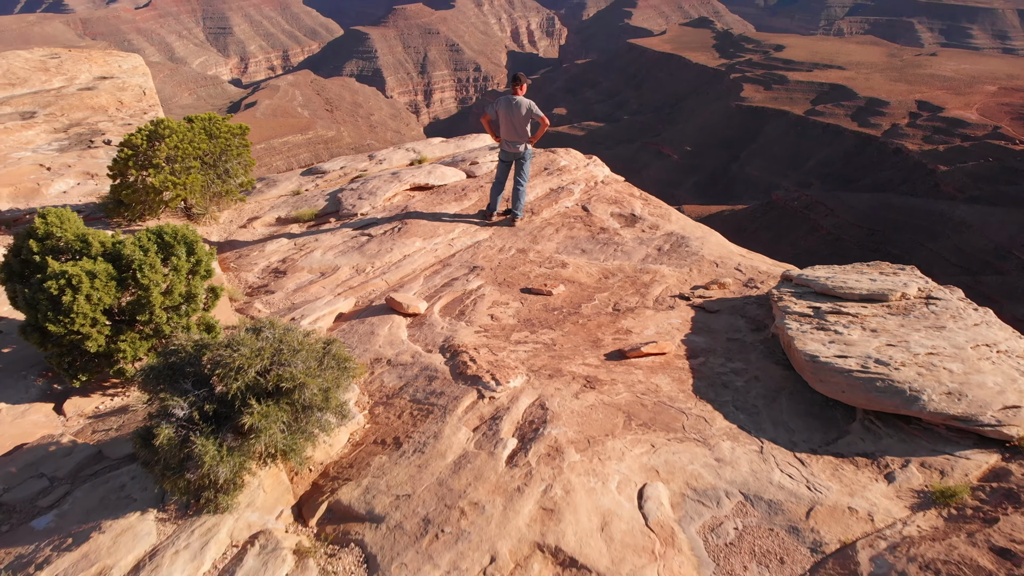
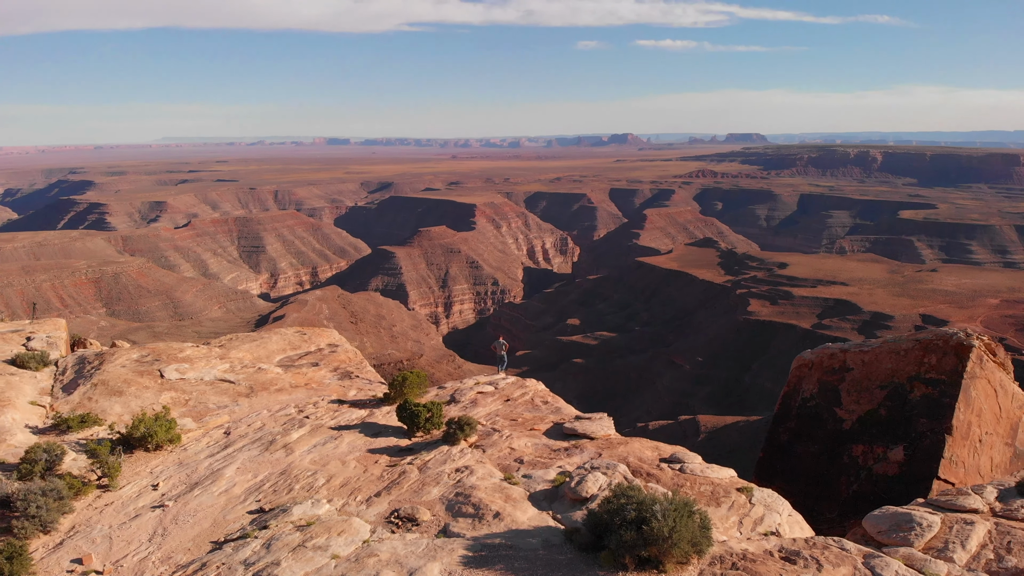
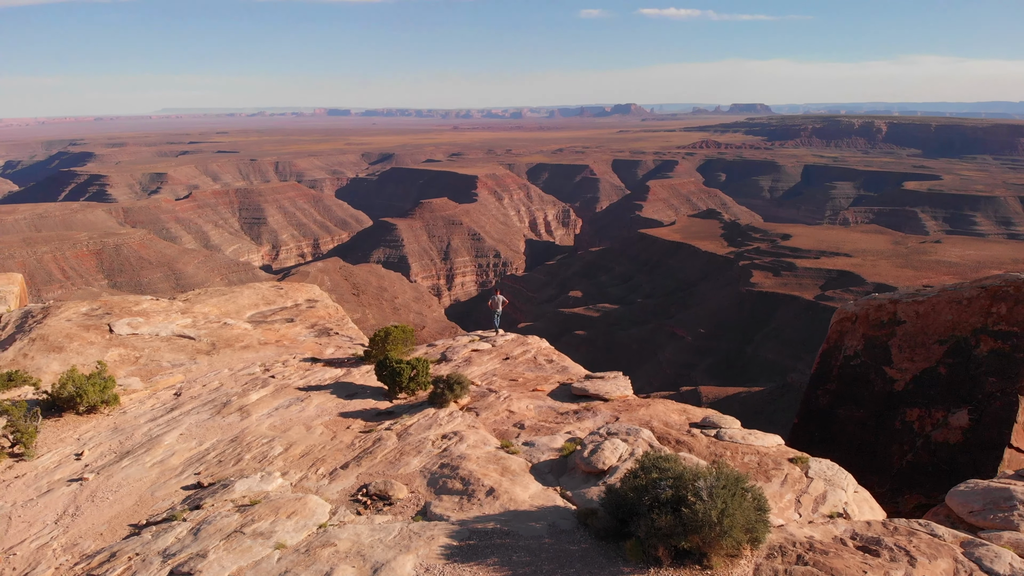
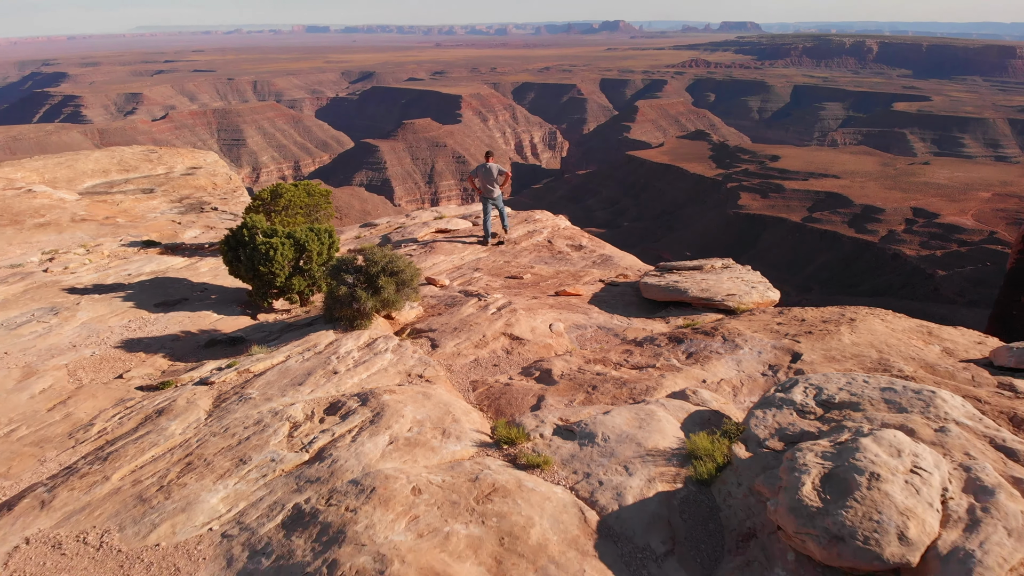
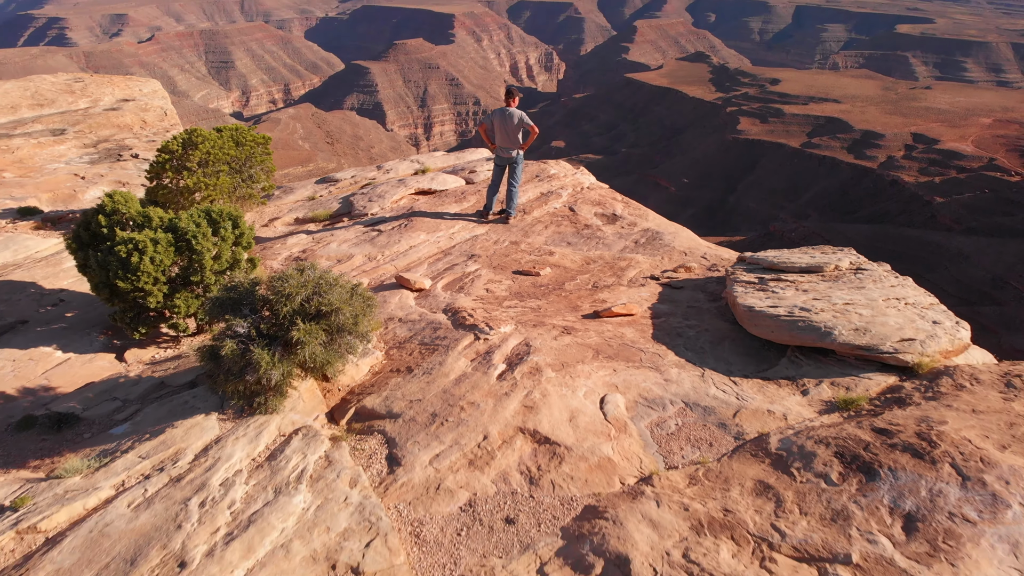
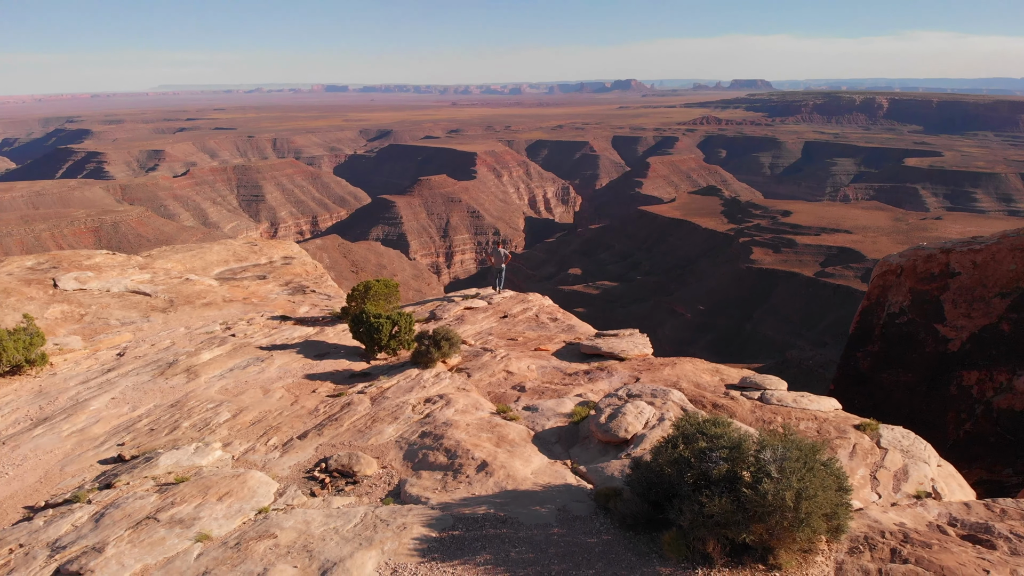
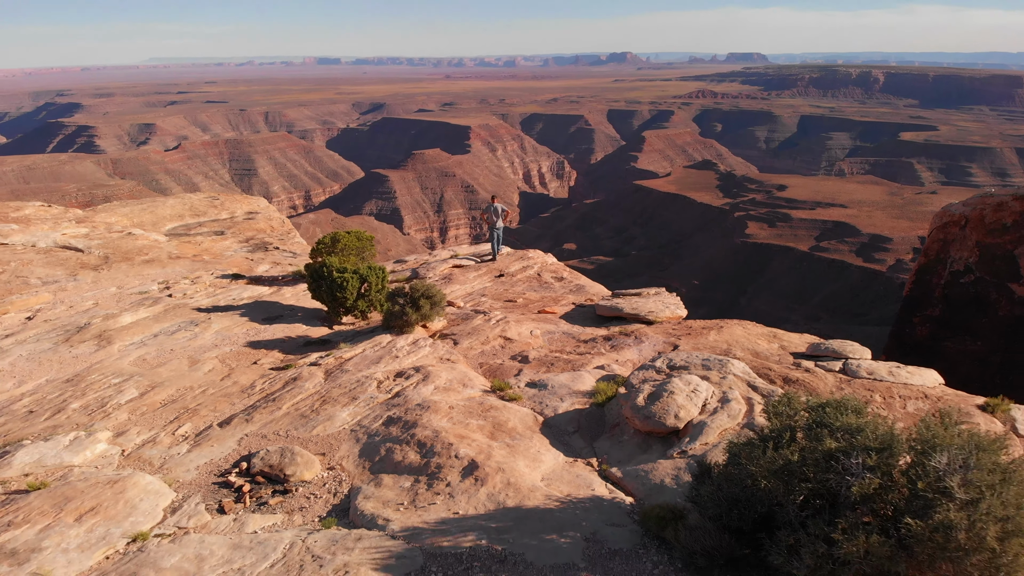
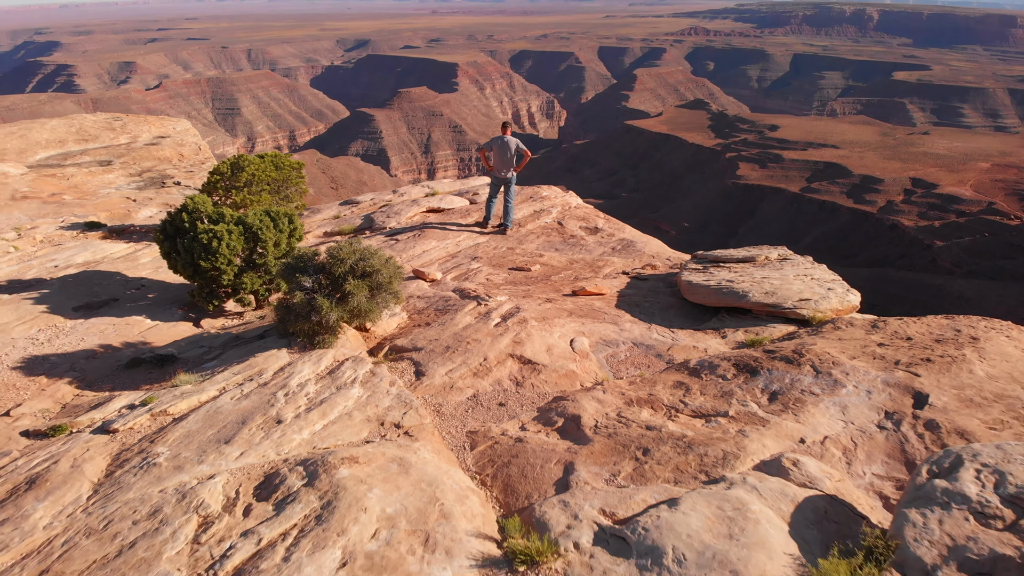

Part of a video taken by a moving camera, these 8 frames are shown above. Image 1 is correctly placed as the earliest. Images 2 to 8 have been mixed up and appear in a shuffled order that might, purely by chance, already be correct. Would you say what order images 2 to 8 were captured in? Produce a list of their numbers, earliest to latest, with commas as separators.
5, 8, 4, 7, 6, 3, 2
